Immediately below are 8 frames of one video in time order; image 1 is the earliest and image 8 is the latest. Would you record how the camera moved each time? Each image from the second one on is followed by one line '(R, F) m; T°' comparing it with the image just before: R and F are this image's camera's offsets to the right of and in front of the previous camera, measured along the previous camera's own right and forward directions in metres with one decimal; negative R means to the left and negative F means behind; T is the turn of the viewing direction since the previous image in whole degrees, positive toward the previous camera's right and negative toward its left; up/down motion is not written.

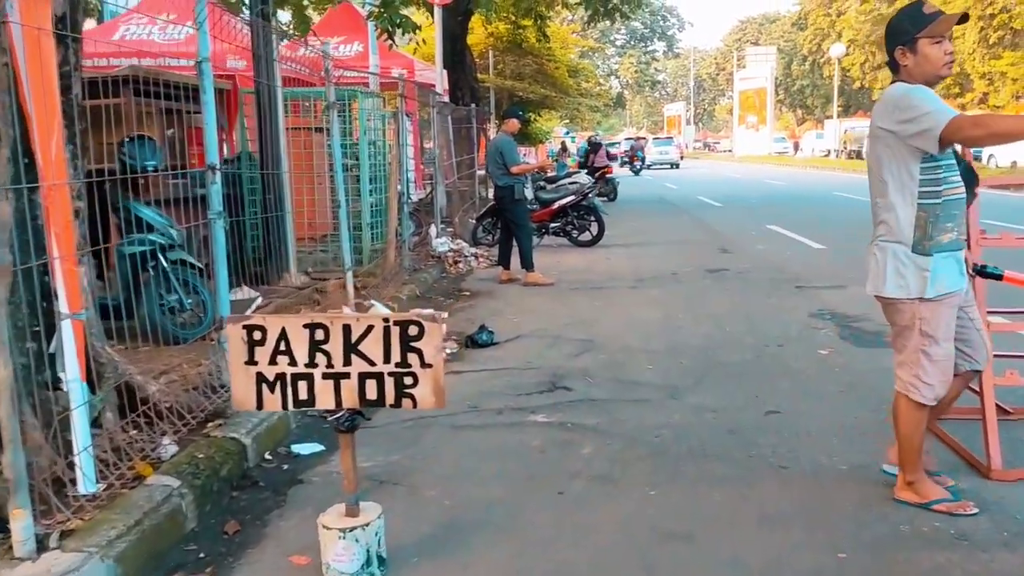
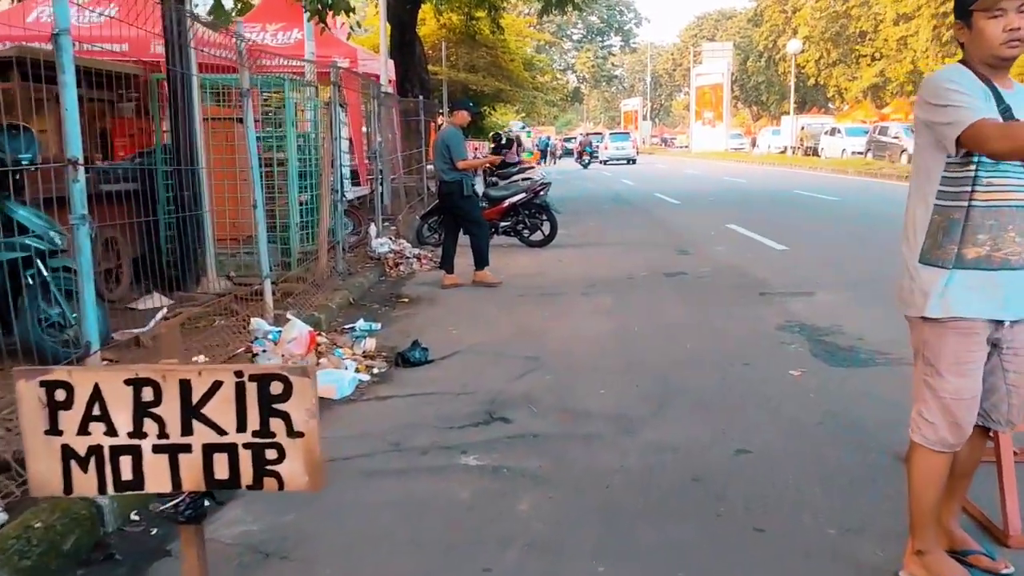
(+0.1, +0.7) m; +3°
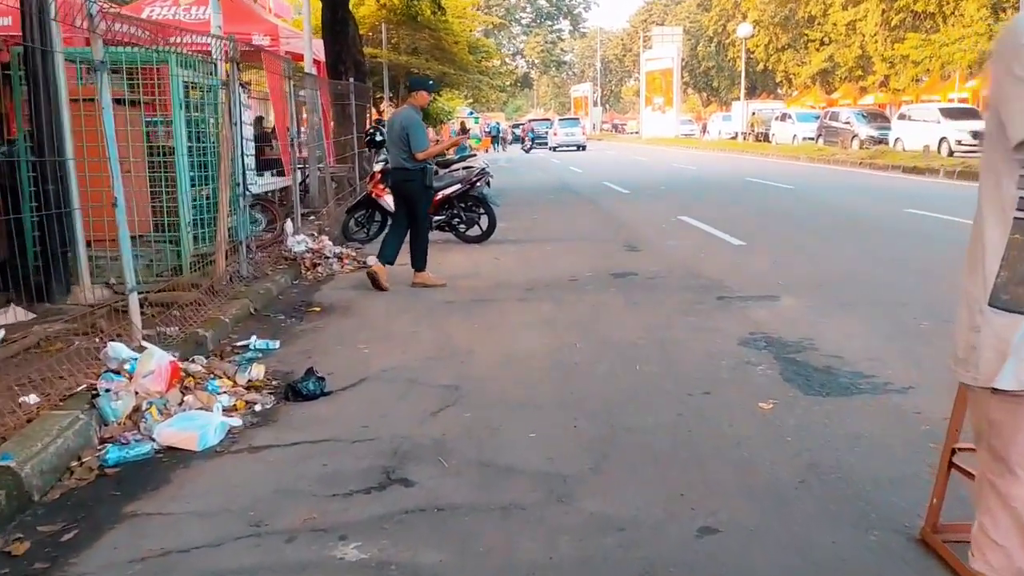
(+0.2, +1.0) m; +3°
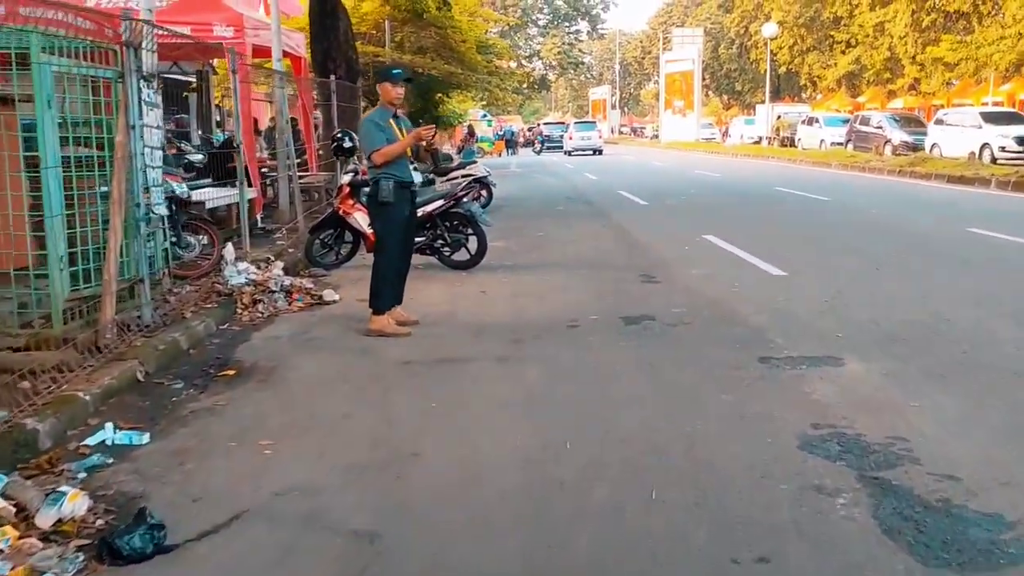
(+0.2, +1.7) m; -1°
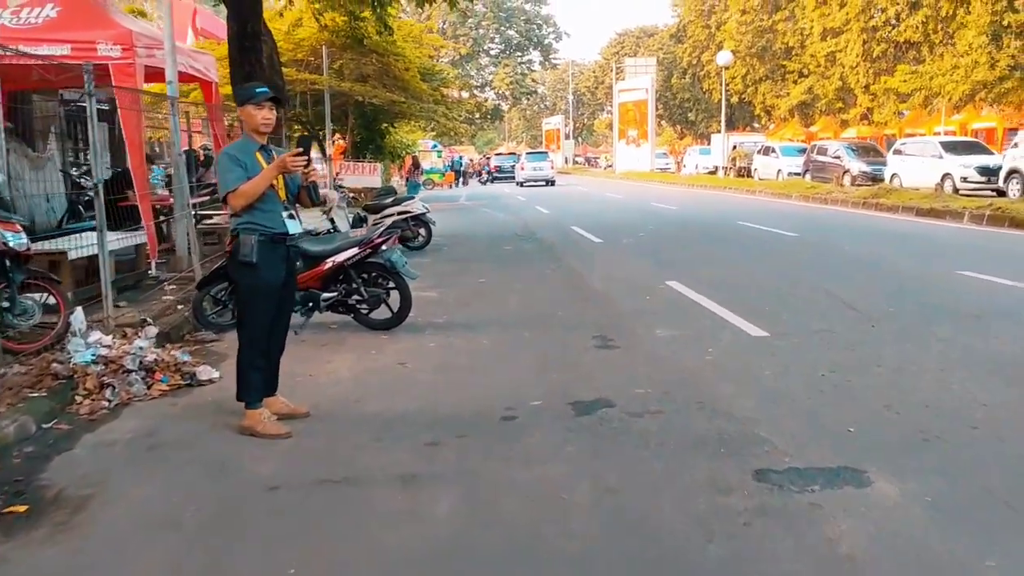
(+0.2, +1.4) m; +3°
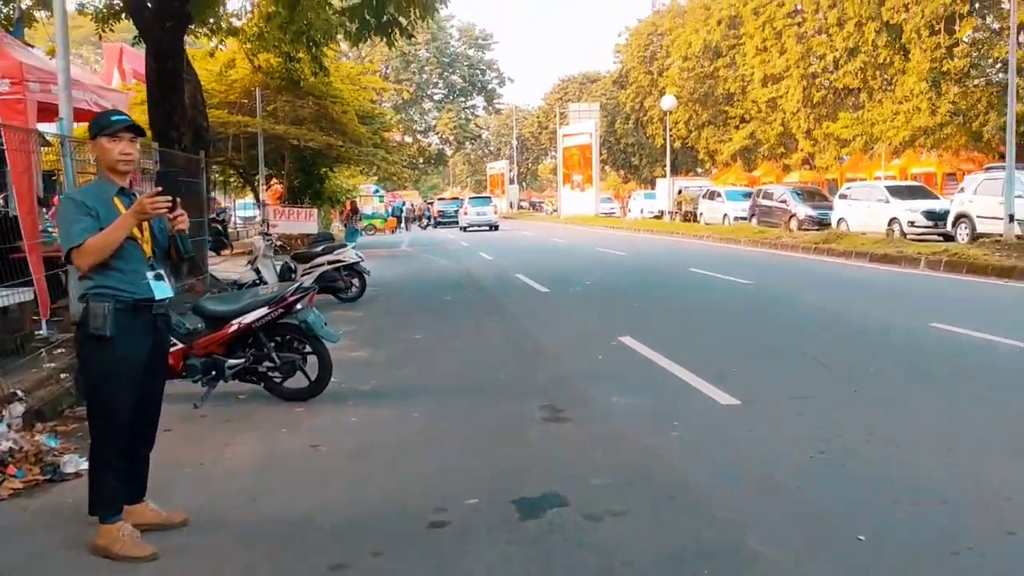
(+0.1, +0.9) m; +3°
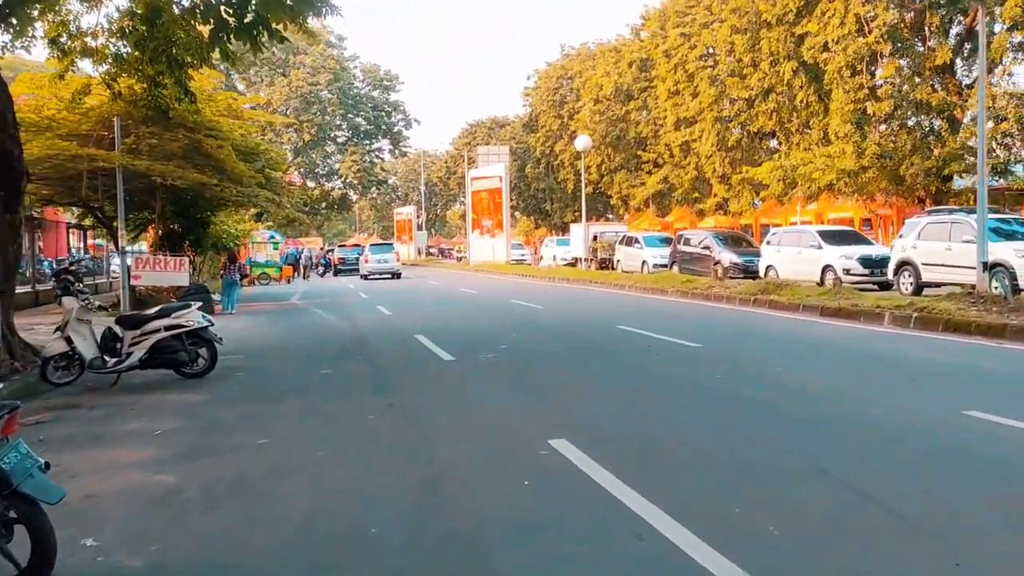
(+0.2, +2.6) m; +5°
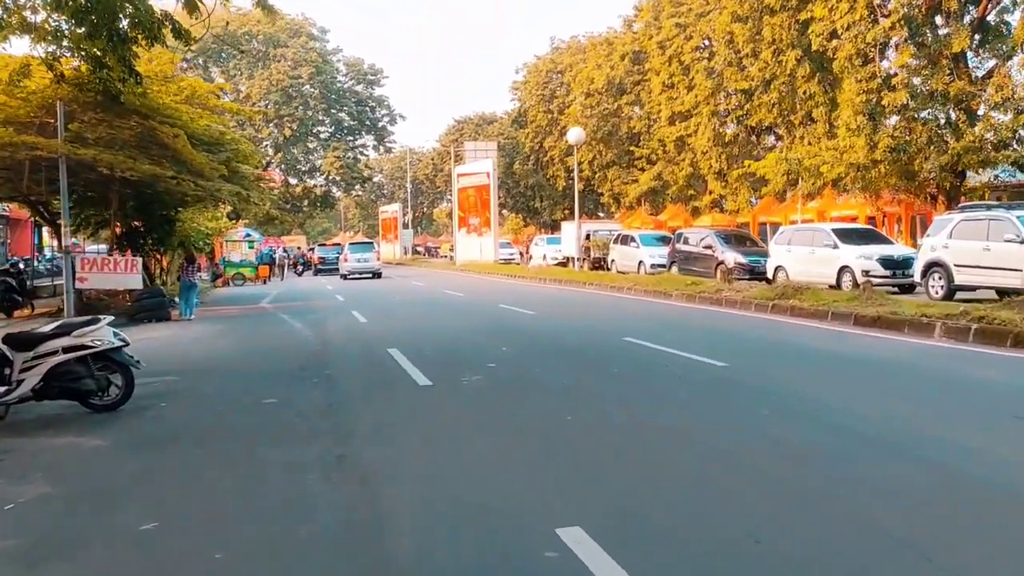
(0.0, +2.0) m; +1°
